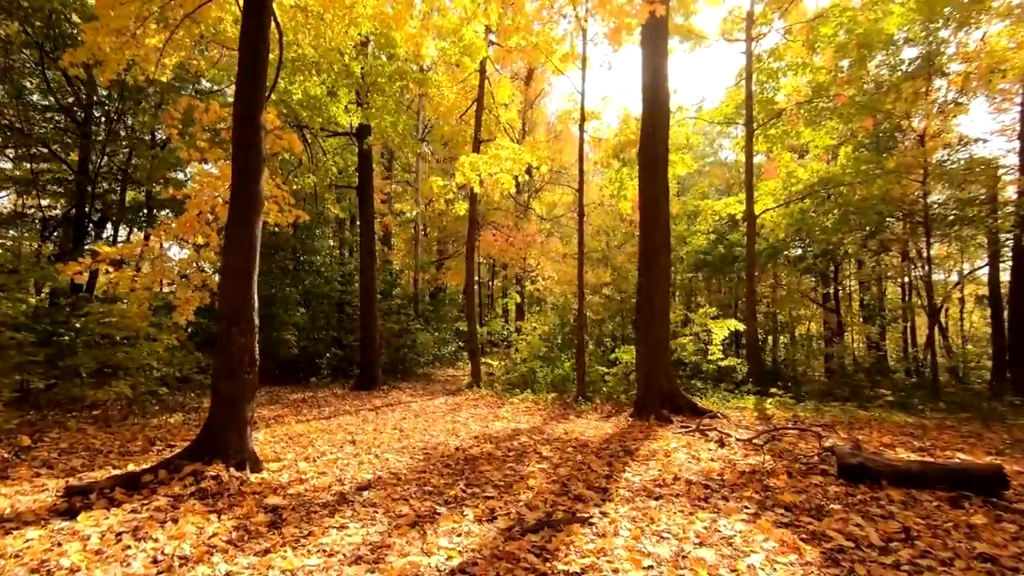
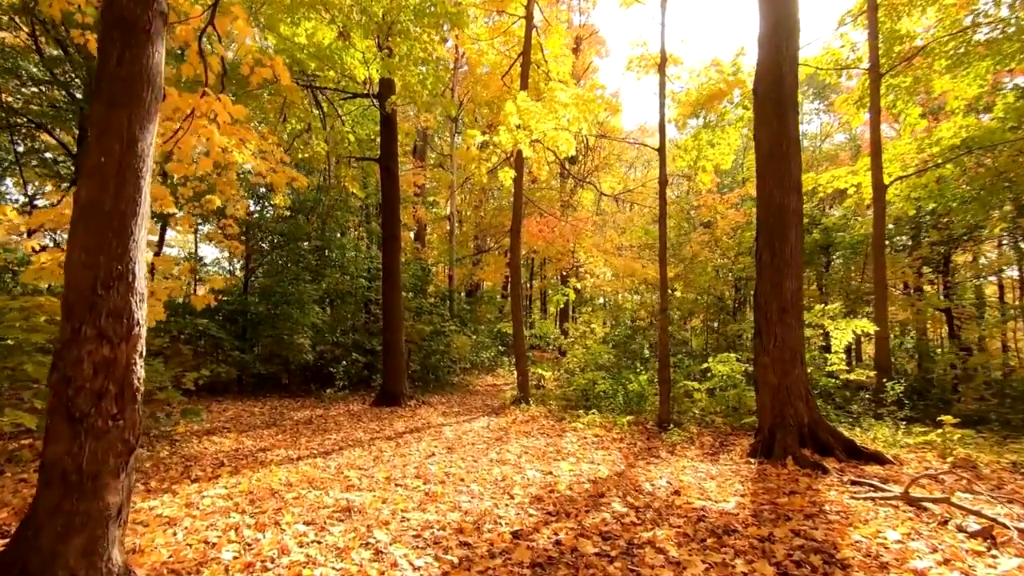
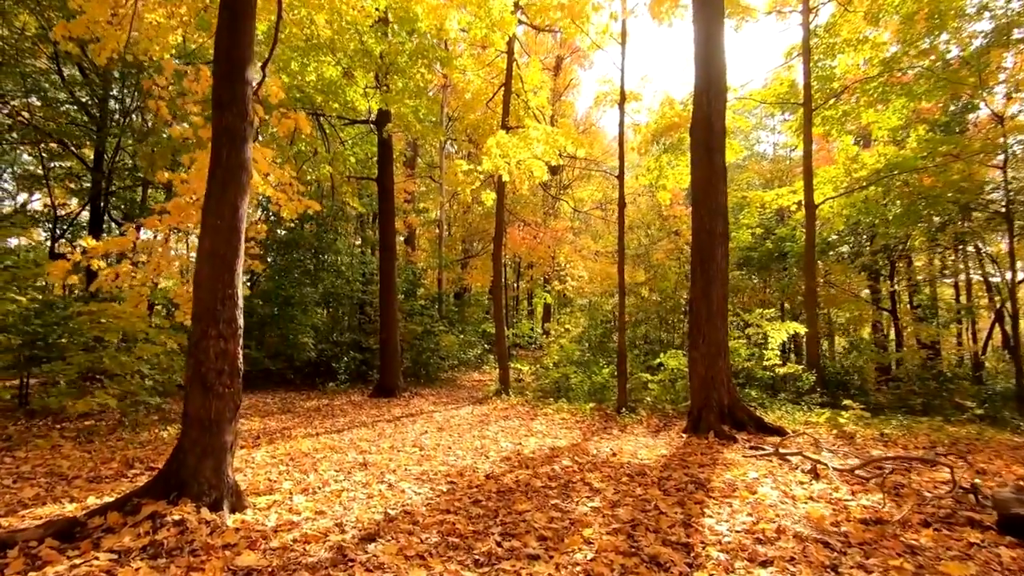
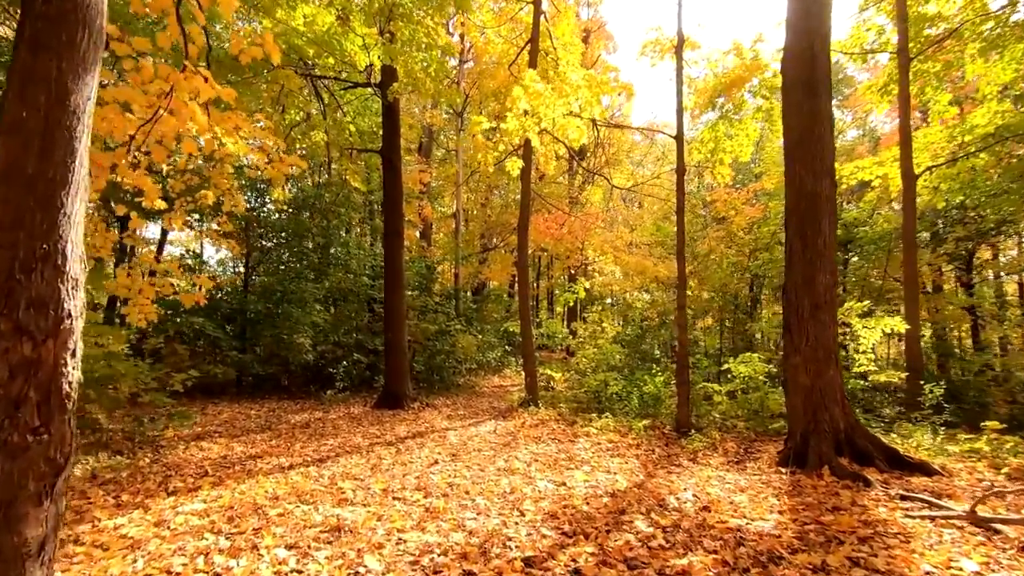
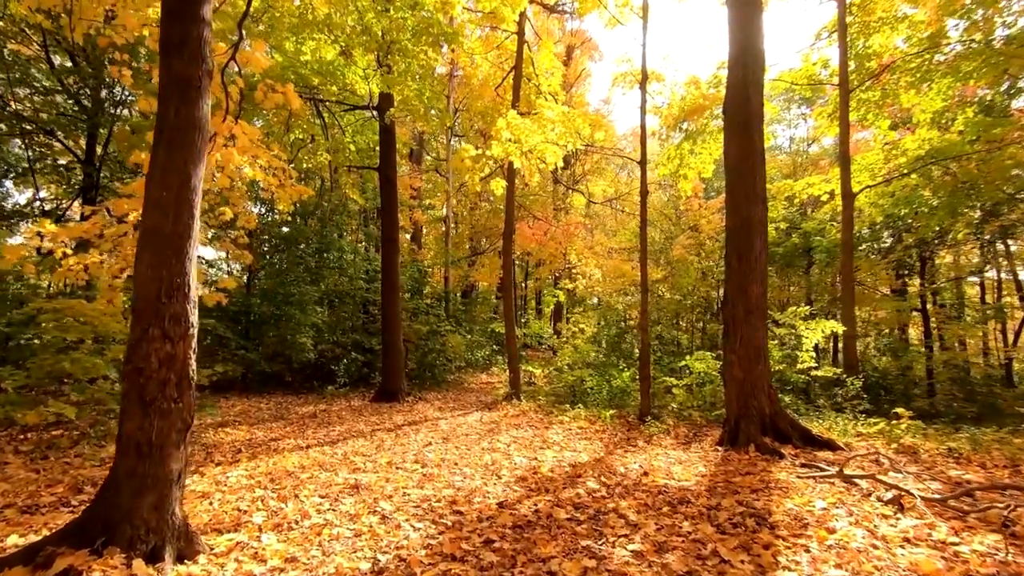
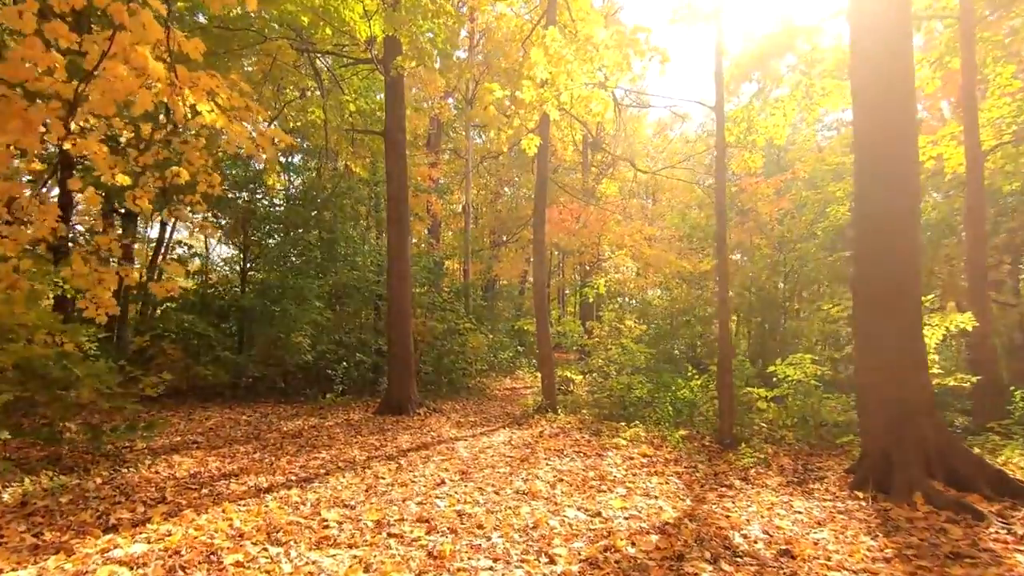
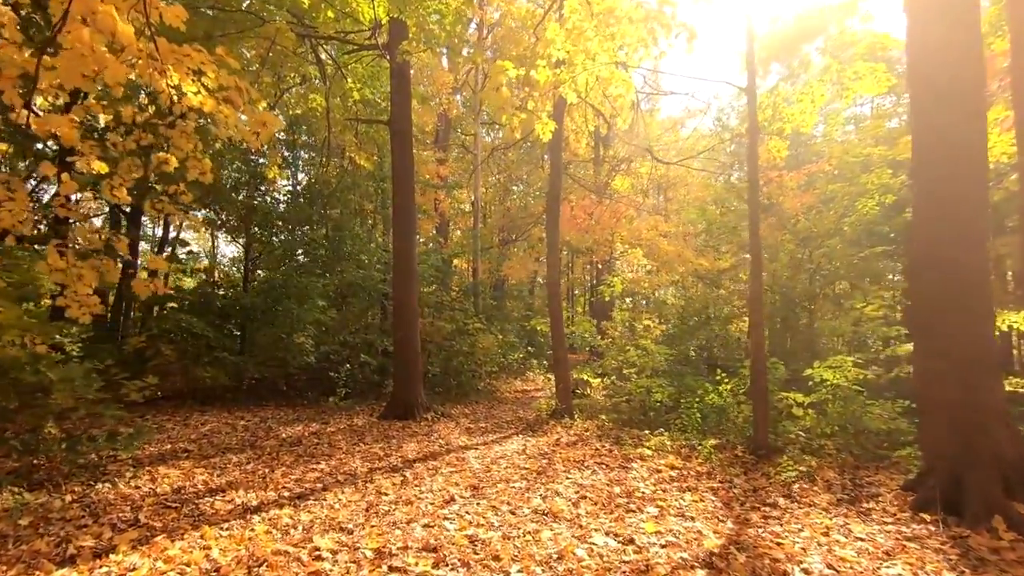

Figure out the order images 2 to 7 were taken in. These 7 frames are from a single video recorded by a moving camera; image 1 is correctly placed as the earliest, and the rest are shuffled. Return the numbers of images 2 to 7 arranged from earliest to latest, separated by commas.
3, 5, 2, 4, 6, 7
